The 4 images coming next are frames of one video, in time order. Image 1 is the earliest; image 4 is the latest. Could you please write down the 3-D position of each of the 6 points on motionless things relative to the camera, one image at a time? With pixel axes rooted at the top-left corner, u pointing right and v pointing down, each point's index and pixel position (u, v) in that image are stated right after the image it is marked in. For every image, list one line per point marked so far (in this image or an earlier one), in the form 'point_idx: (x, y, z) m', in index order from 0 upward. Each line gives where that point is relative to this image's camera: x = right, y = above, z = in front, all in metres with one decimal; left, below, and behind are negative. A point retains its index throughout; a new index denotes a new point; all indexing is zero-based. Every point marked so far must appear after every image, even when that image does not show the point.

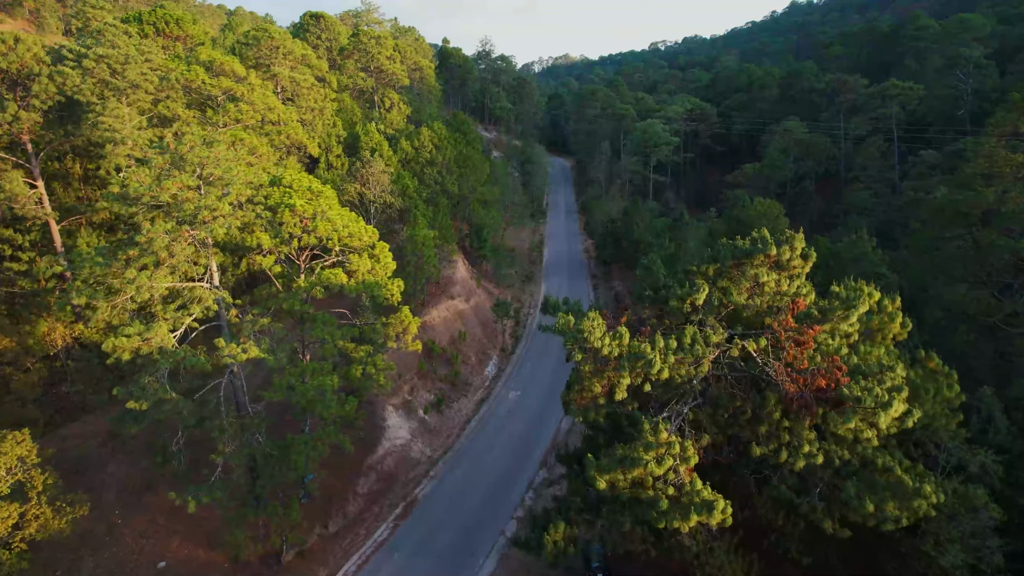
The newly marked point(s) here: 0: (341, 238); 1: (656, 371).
0: (-4.8, +1.4, +17.4) m
1: (+2.5, -1.4, +10.9) m
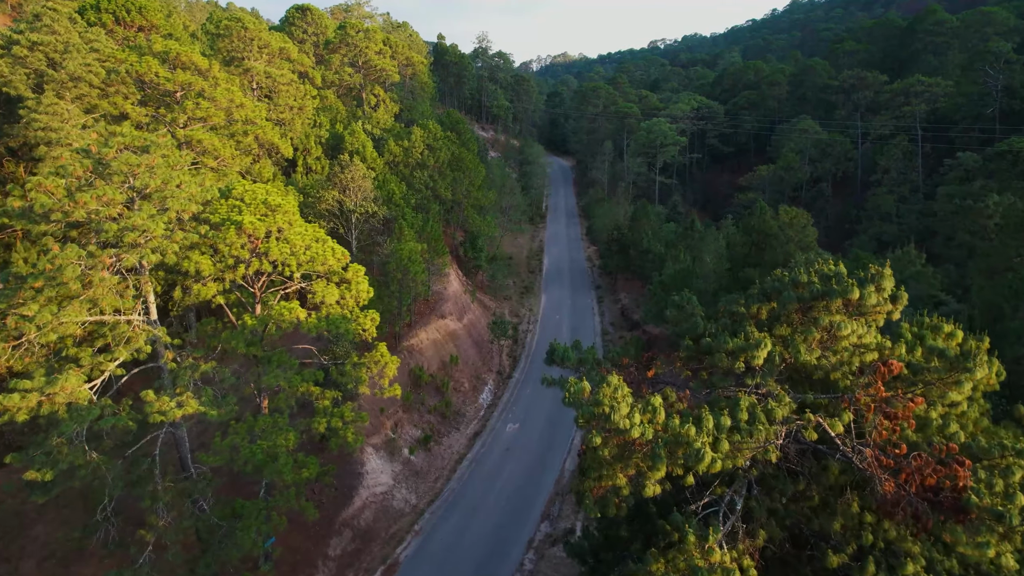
0: (-4.9, +0.6, +14.4) m
1: (+2.4, -2.2, +7.8) m
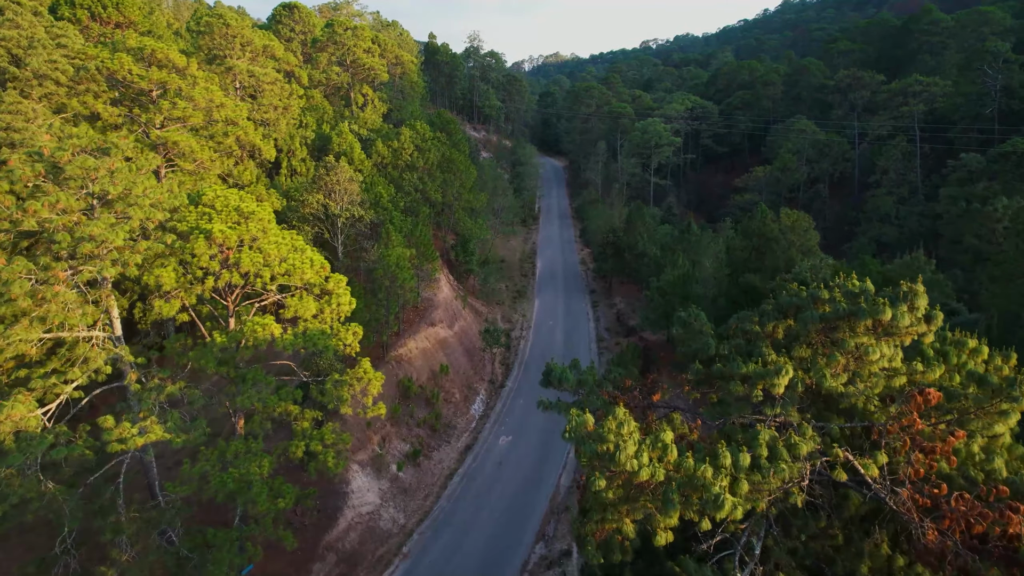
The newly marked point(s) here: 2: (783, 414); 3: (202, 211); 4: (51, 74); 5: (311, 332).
0: (-5.1, +0.3, +13.3) m
1: (+2.4, -2.5, +6.9) m
2: (+3.6, -1.7, +8.2) m
3: (-6.6, +1.6, +13.2) m
4: (-14.8, +6.9, +19.9) m
5: (-4.3, -0.9, +13.3) m
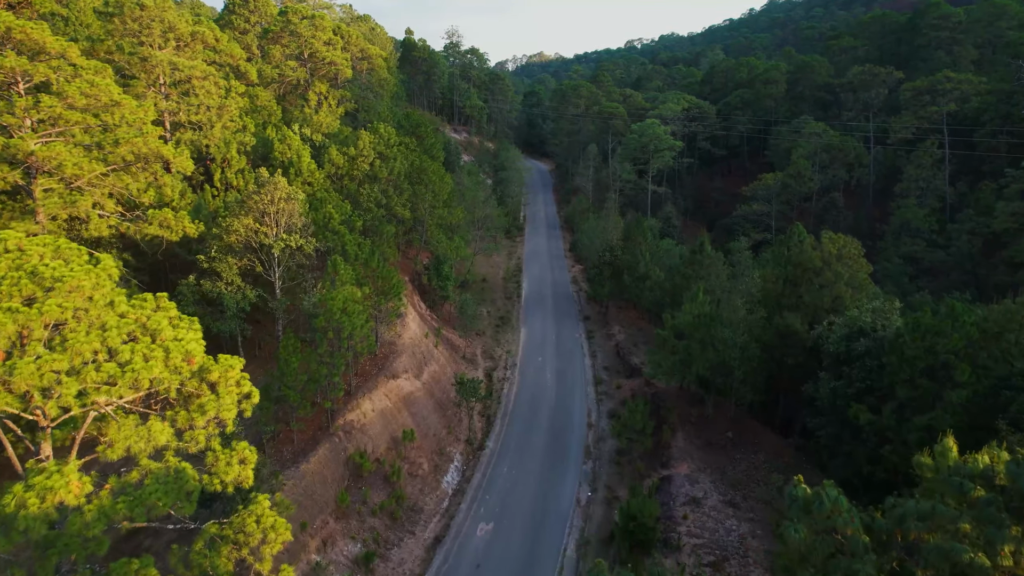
0: (-5.4, -1.2, +8.2) m
1: (+2.2, -3.9, +1.9) m
2: (+3.4, -3.1, +3.2) m
3: (-6.9, +0.1, +8.0) m
4: (-15.3, +5.3, +14.5) m
5: (-4.7, -2.4, +8.1) m
